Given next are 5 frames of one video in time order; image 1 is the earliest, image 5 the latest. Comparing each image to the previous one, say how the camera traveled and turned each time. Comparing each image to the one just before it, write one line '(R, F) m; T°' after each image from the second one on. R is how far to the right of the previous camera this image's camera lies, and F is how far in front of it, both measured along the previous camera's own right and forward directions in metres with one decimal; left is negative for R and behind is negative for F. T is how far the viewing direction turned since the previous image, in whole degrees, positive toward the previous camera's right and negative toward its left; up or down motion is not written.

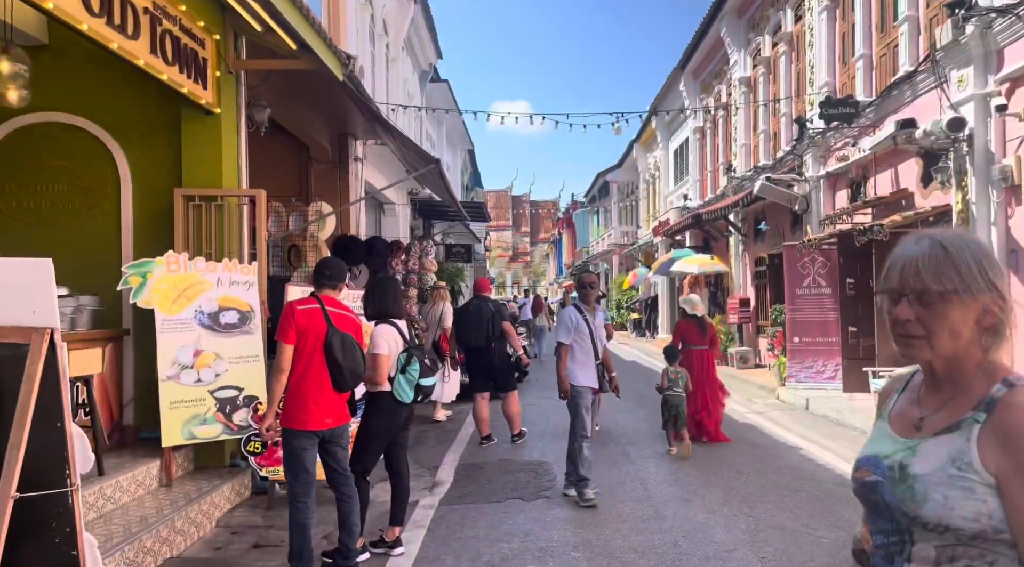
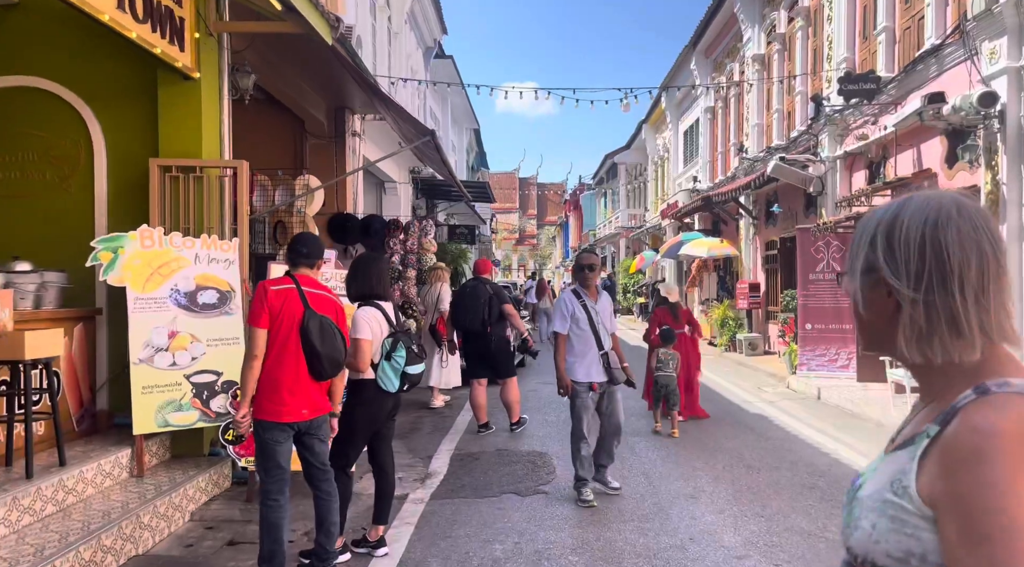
(+0.1, +0.4) m; 0°
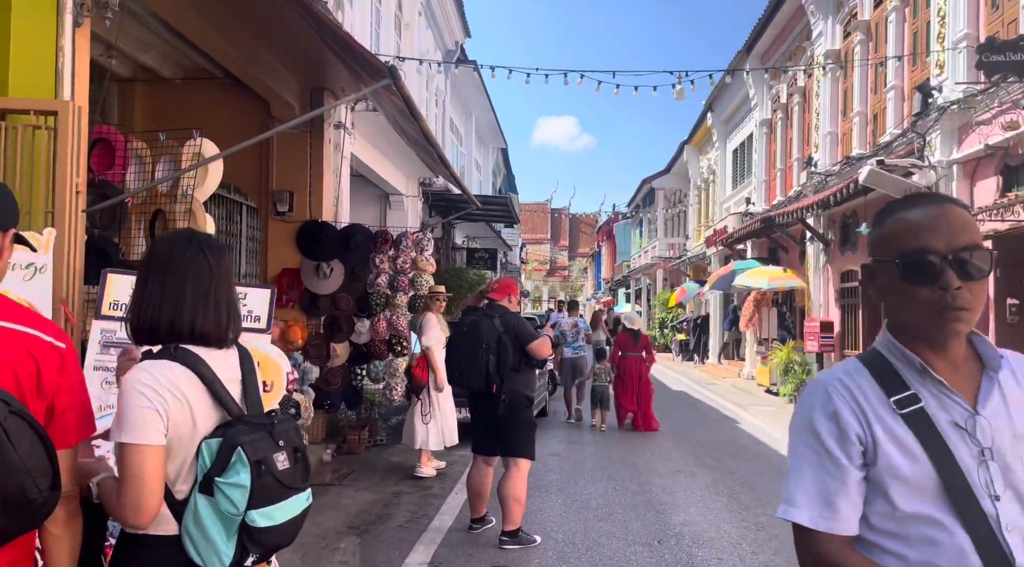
(+0.1, +2.4) m; -2°
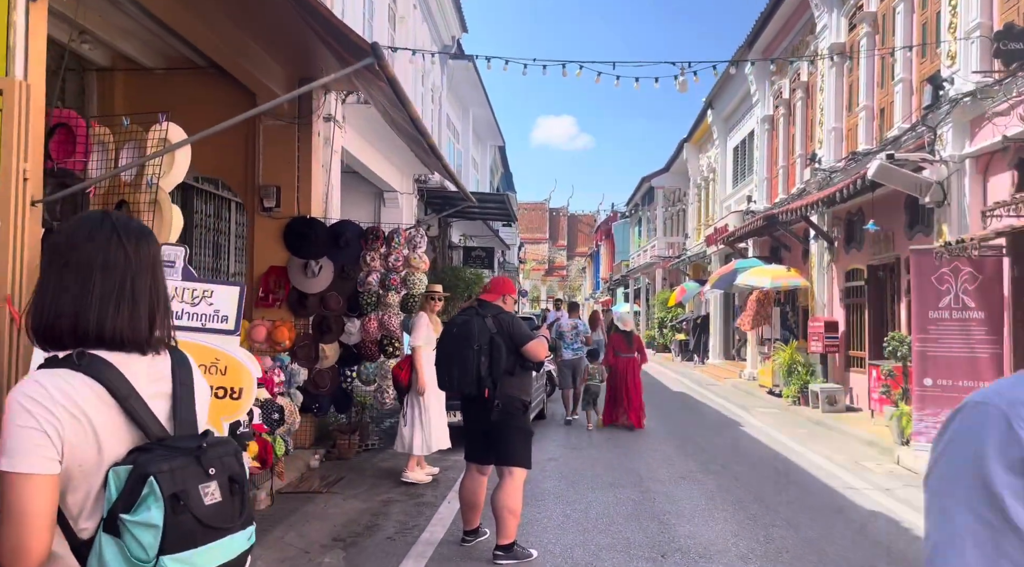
(0.0, +0.3) m; 0°
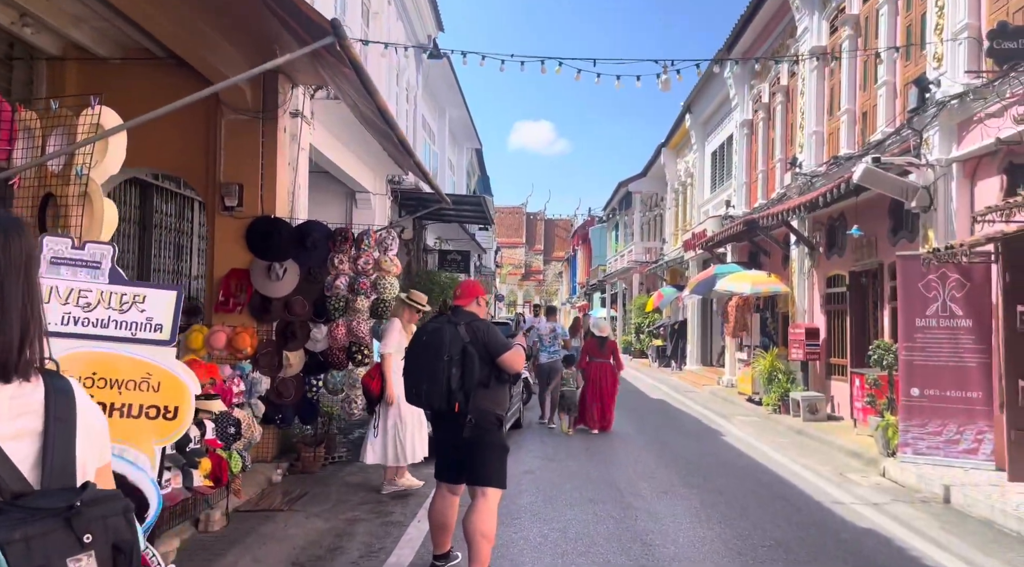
(0.0, +0.4) m; +2°
